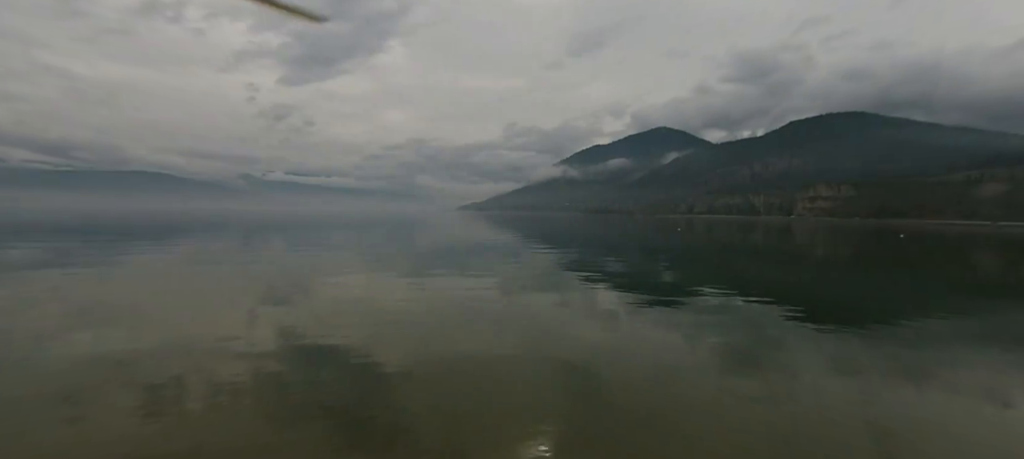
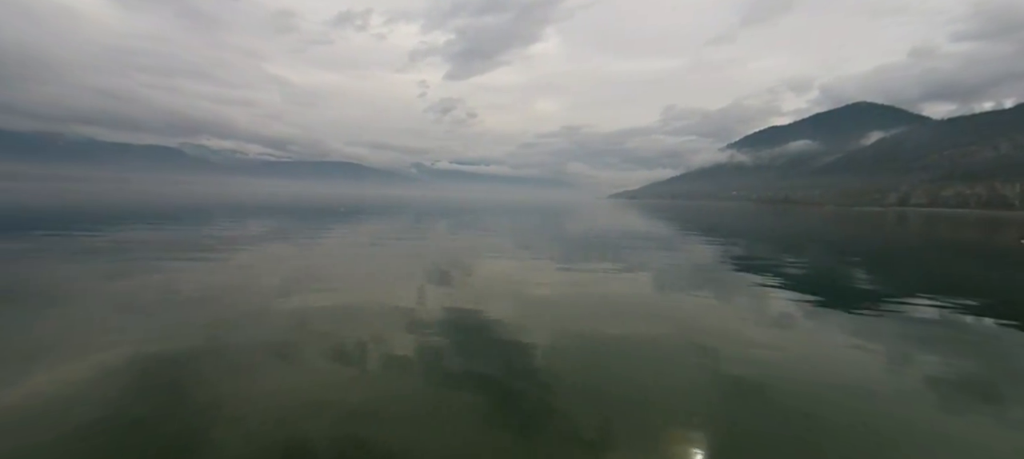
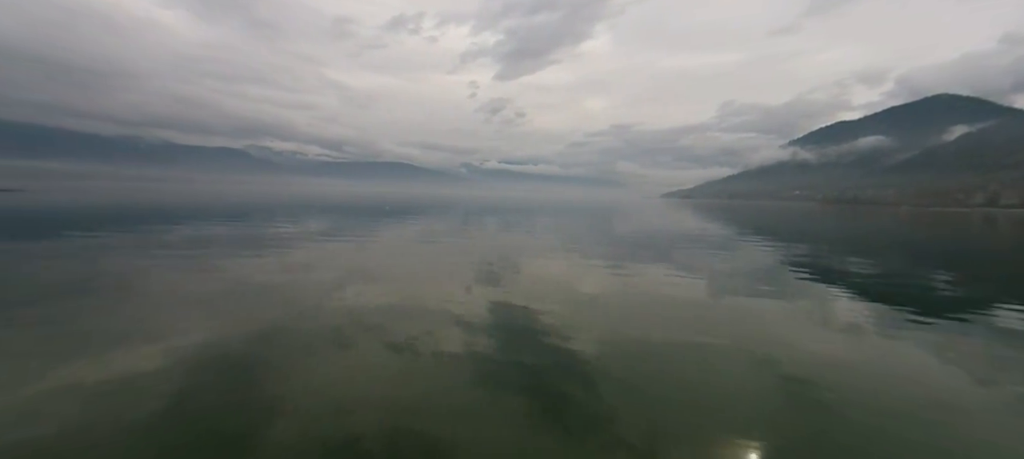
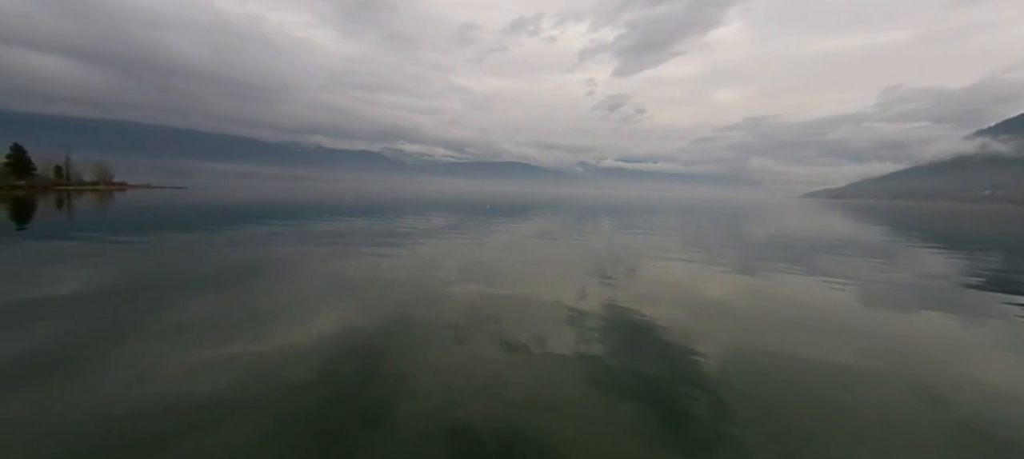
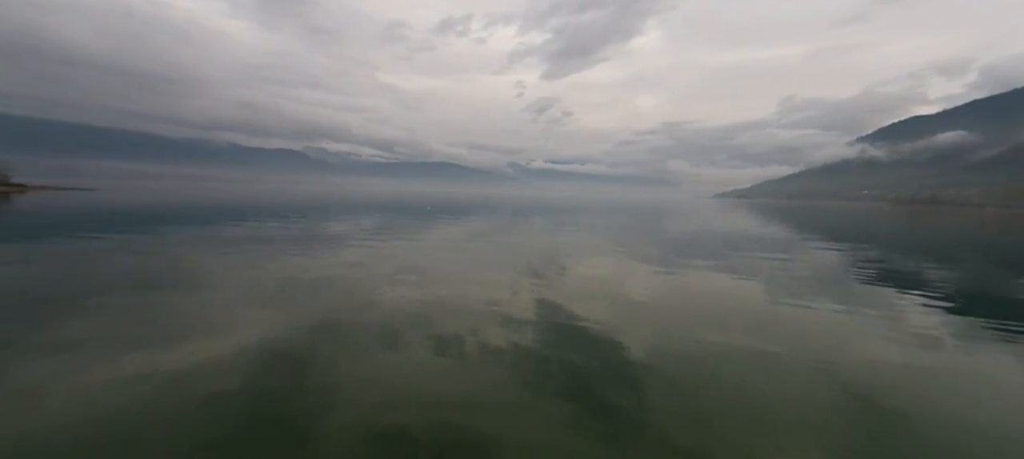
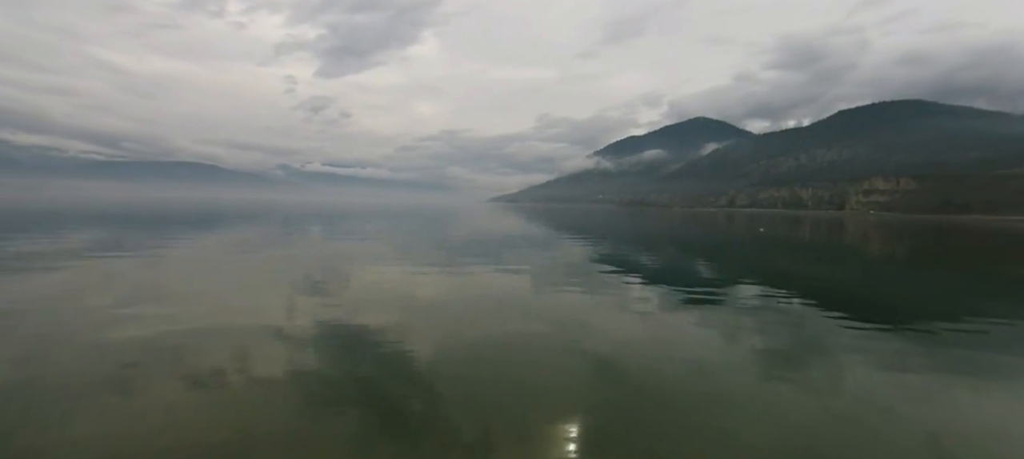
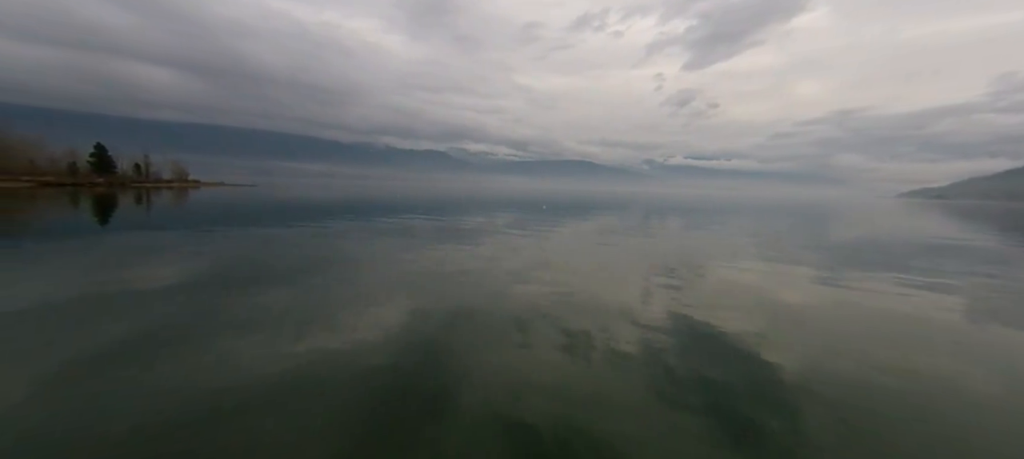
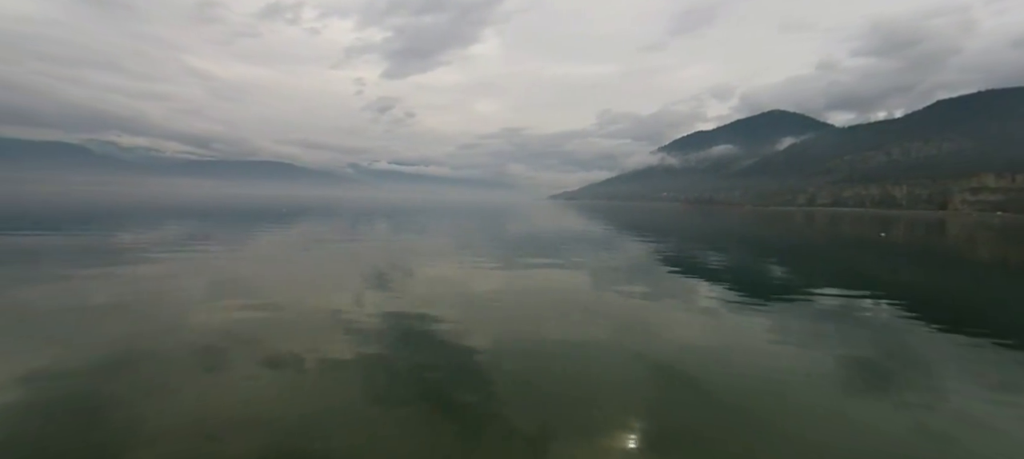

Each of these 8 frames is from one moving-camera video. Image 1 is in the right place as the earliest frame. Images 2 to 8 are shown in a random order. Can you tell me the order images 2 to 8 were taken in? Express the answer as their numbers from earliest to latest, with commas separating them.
6, 8, 2, 3, 5, 4, 7
